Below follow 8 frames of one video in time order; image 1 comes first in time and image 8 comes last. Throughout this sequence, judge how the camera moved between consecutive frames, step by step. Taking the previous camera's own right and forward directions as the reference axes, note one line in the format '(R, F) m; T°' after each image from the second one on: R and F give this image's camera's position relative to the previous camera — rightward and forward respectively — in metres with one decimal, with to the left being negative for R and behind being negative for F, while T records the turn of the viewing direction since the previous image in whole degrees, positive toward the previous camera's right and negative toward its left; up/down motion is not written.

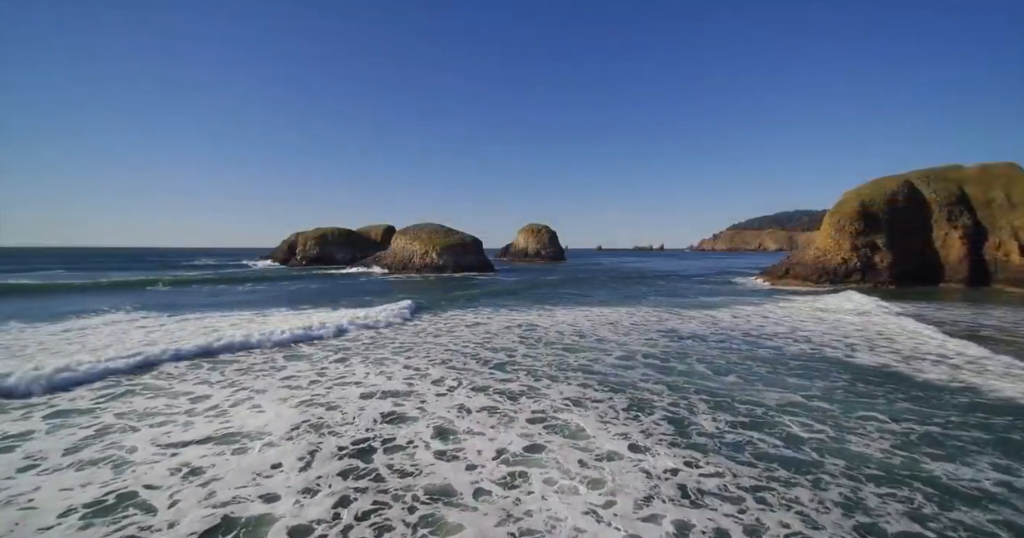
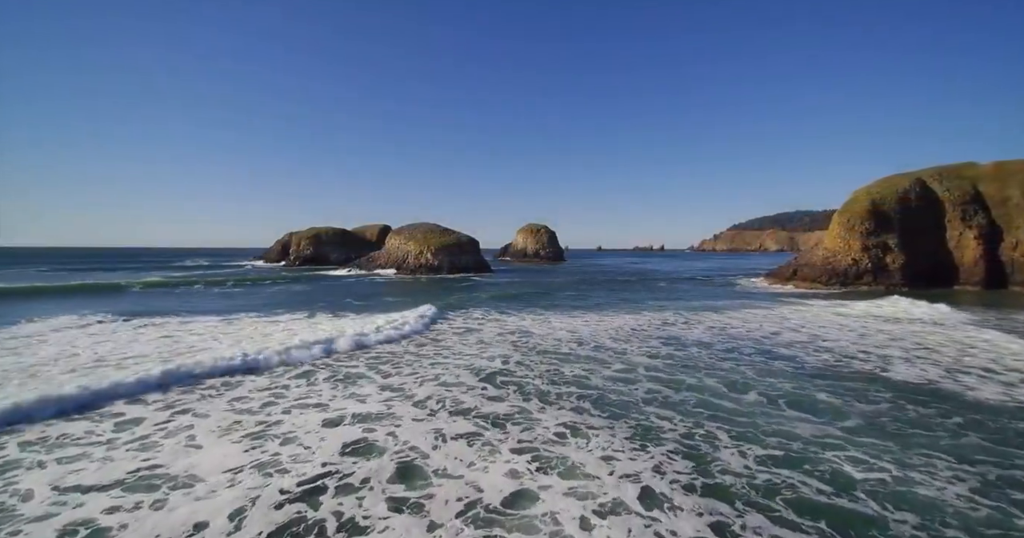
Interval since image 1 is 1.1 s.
(+0.2, +1.4) m; 0°
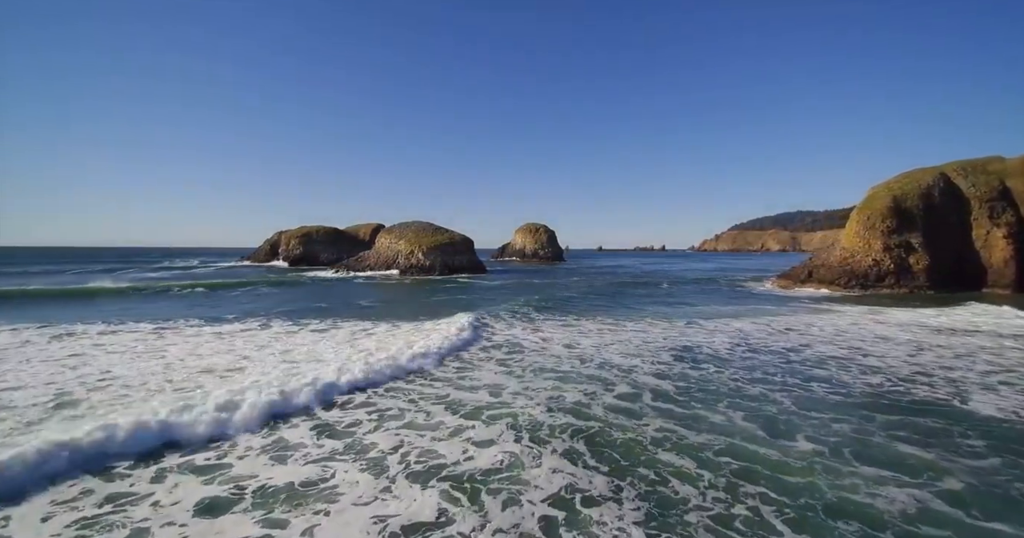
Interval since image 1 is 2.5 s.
(+0.3, +2.3) m; 0°
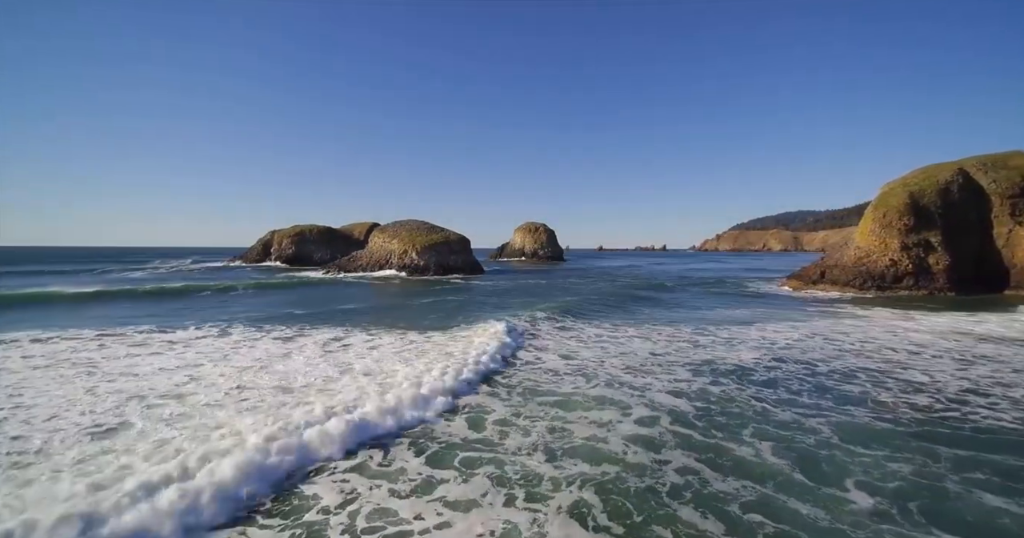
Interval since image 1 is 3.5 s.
(+0.2, +1.6) m; 0°
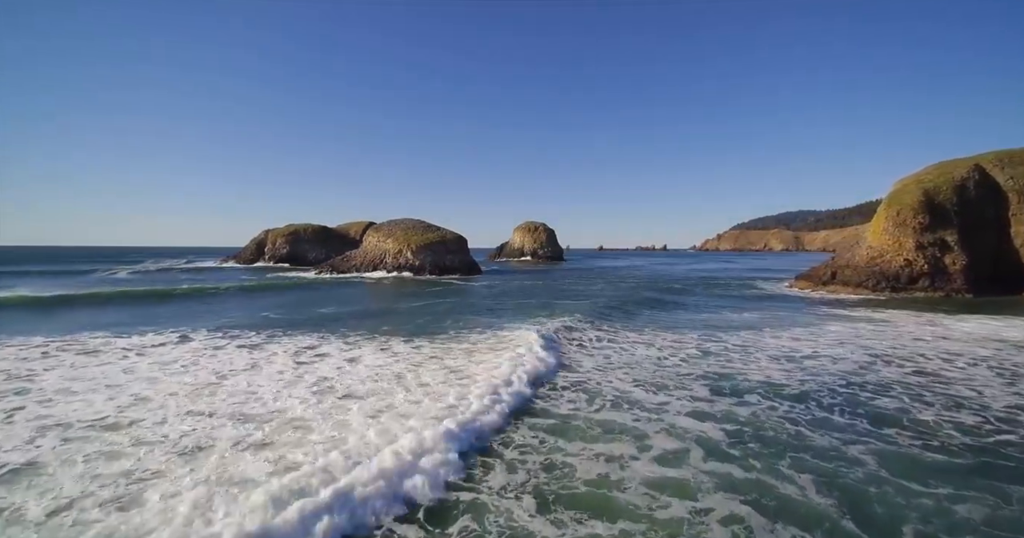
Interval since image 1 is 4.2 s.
(+0.1, +1.2) m; 0°
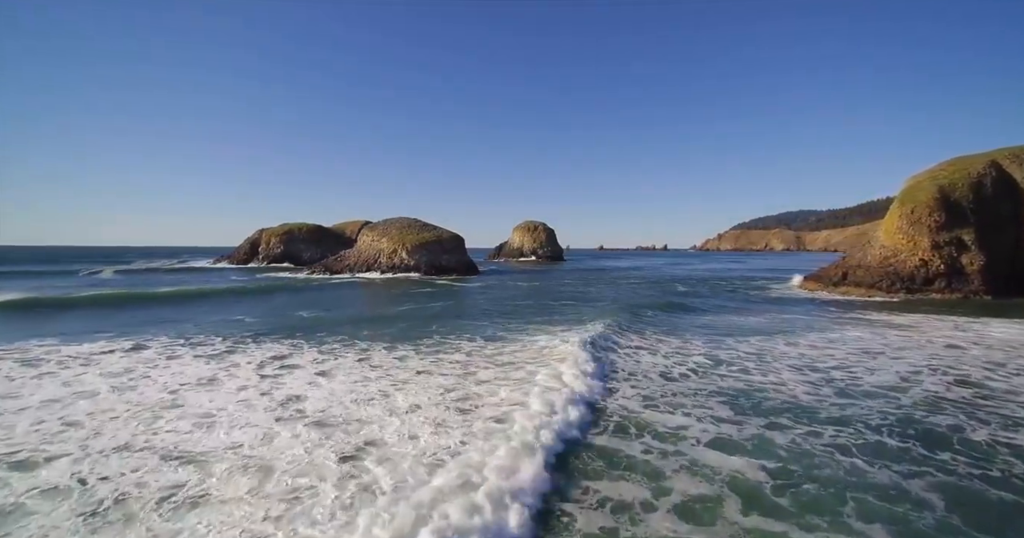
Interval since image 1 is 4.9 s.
(+0.1, +1.2) m; 0°
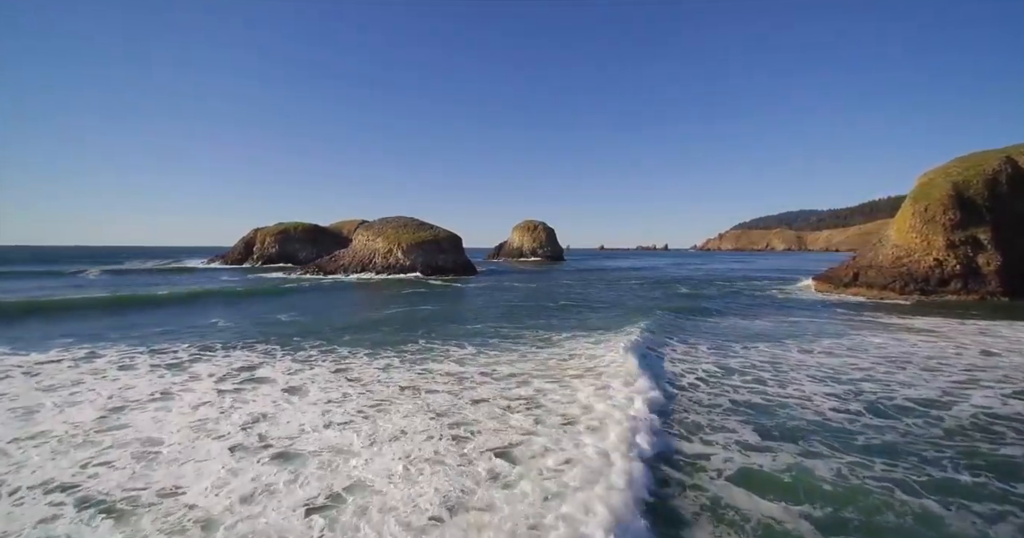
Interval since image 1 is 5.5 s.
(+0.1, +1.0) m; 0°
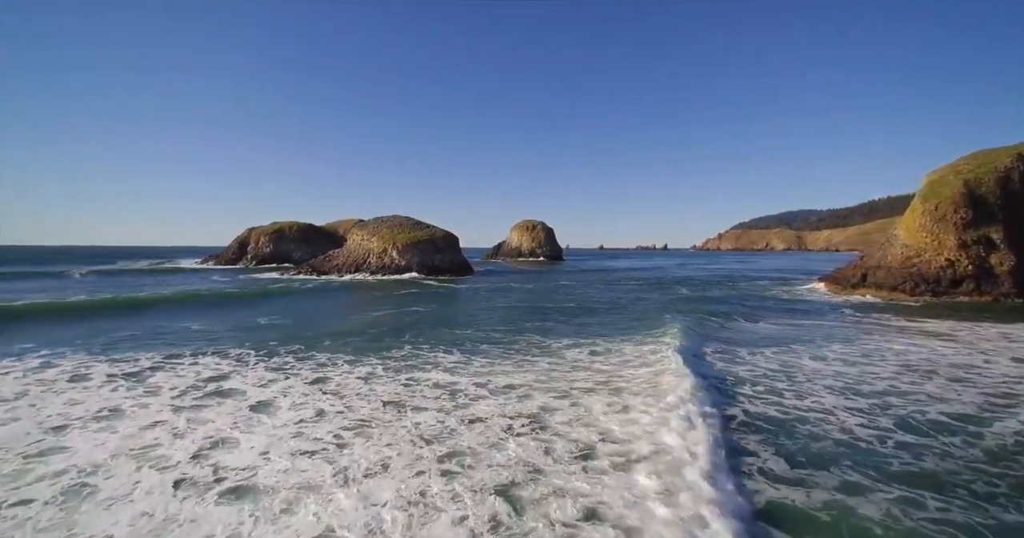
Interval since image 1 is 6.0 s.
(+0.1, +0.8) m; 0°
